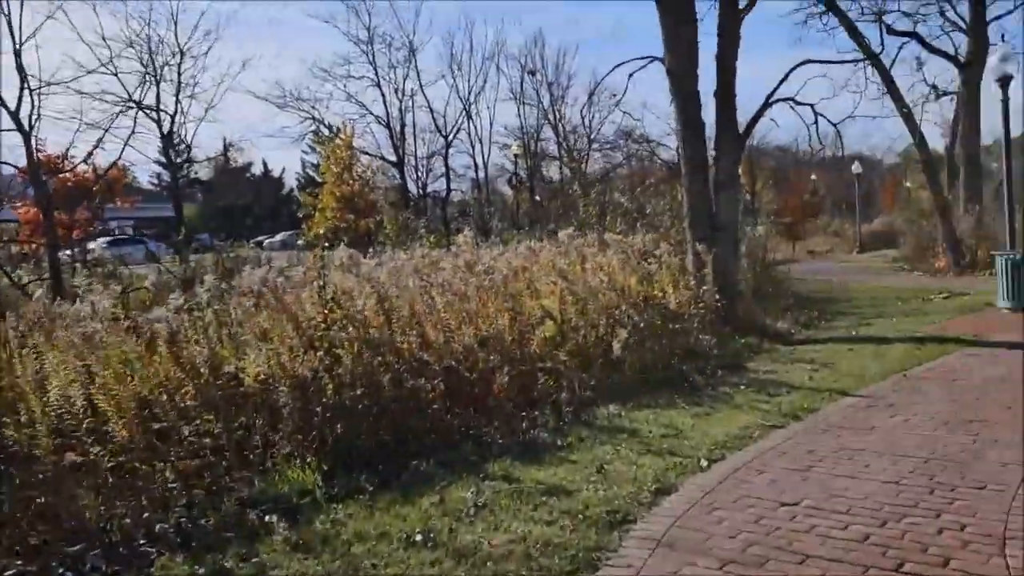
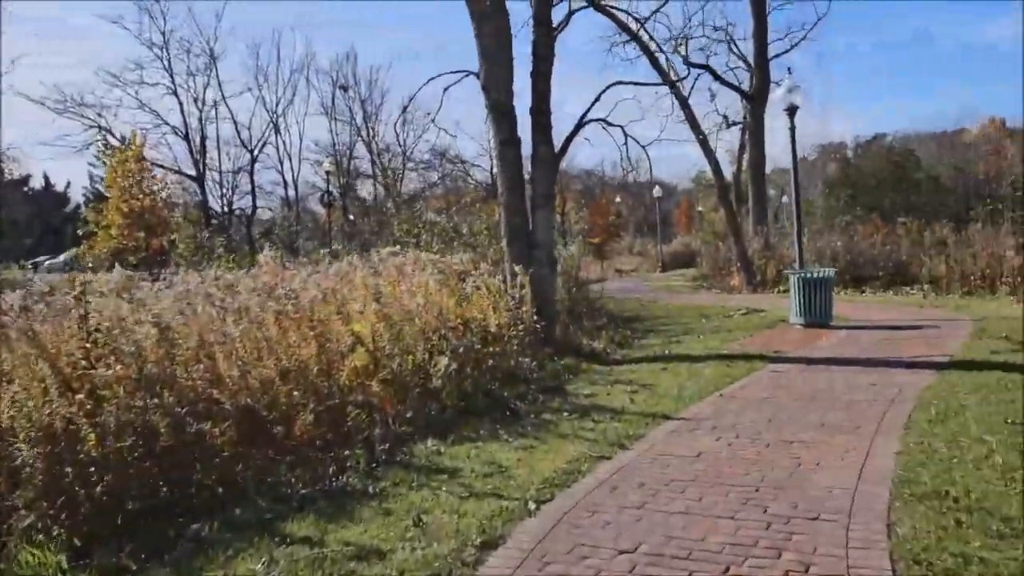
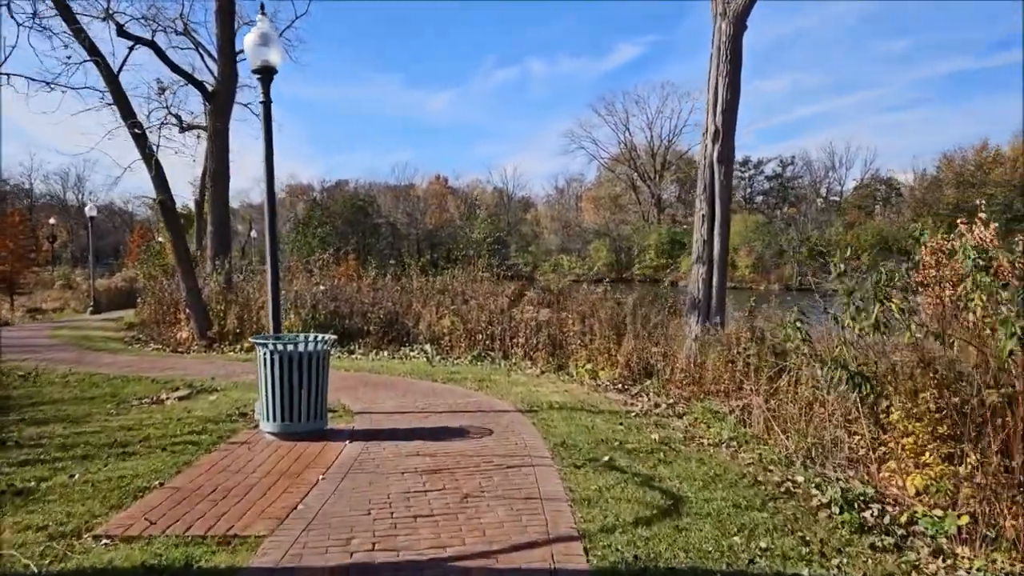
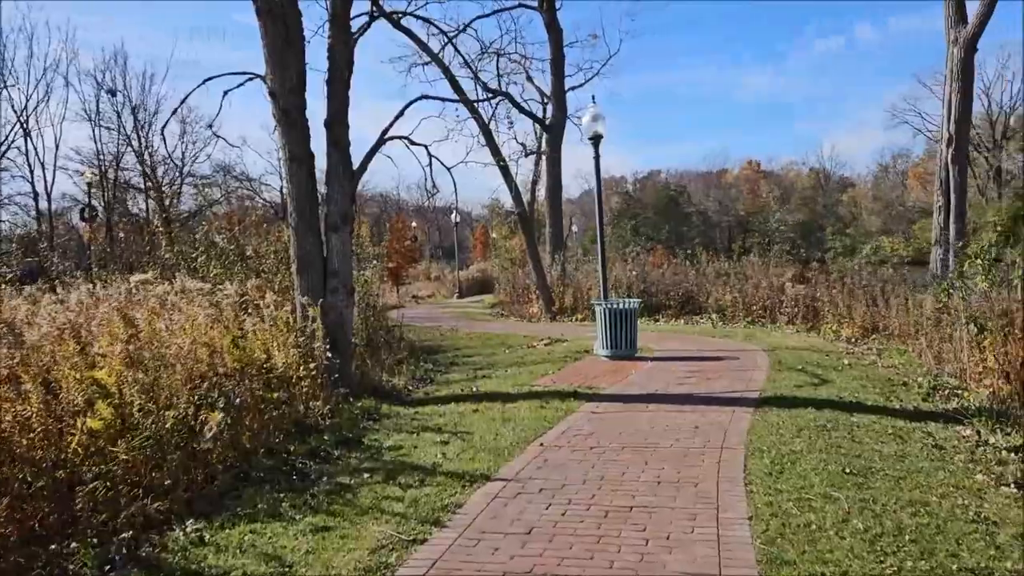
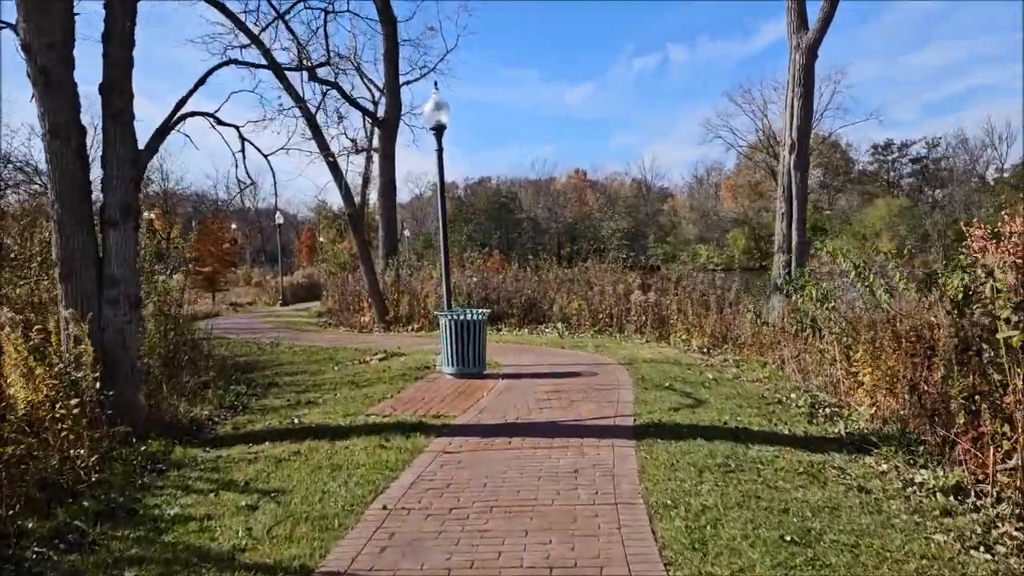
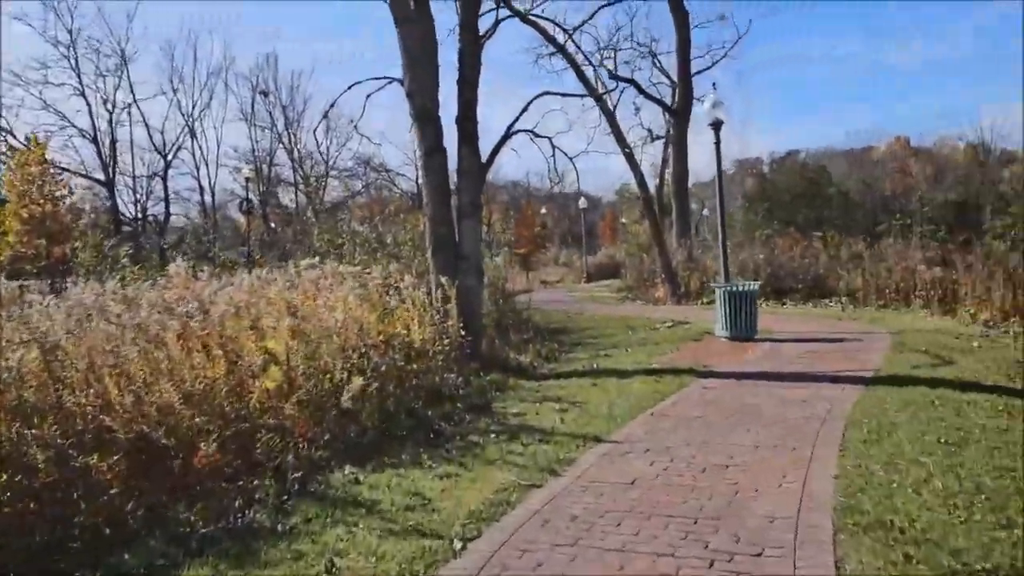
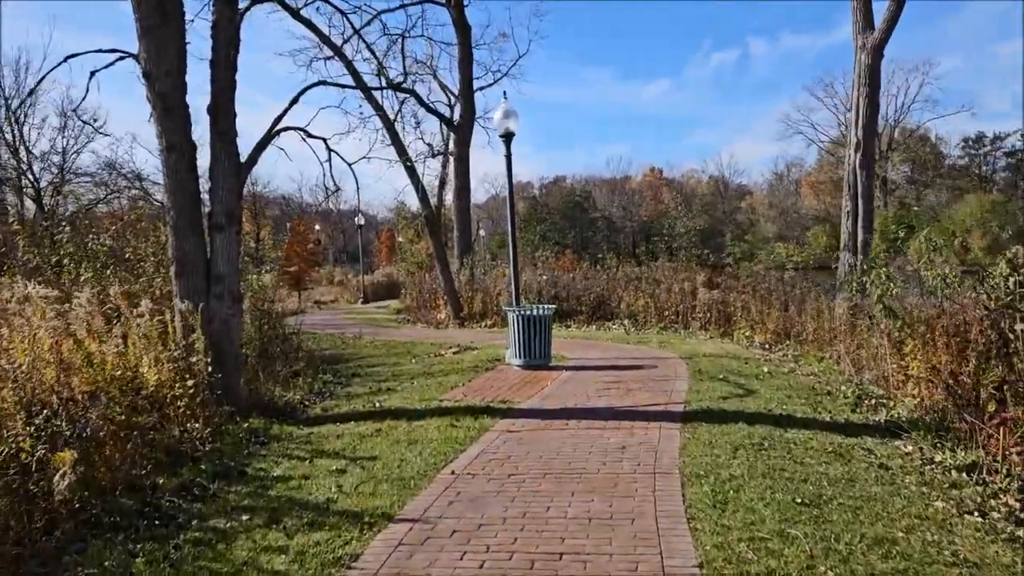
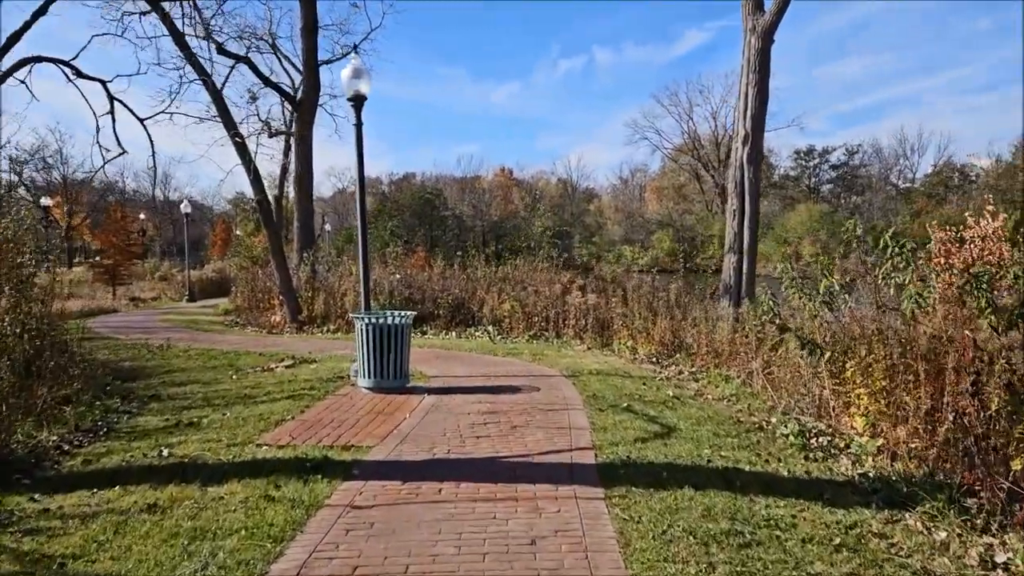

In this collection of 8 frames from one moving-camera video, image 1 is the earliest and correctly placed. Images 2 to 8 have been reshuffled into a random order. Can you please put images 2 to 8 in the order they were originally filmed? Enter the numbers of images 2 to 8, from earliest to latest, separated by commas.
2, 6, 4, 7, 5, 8, 3
